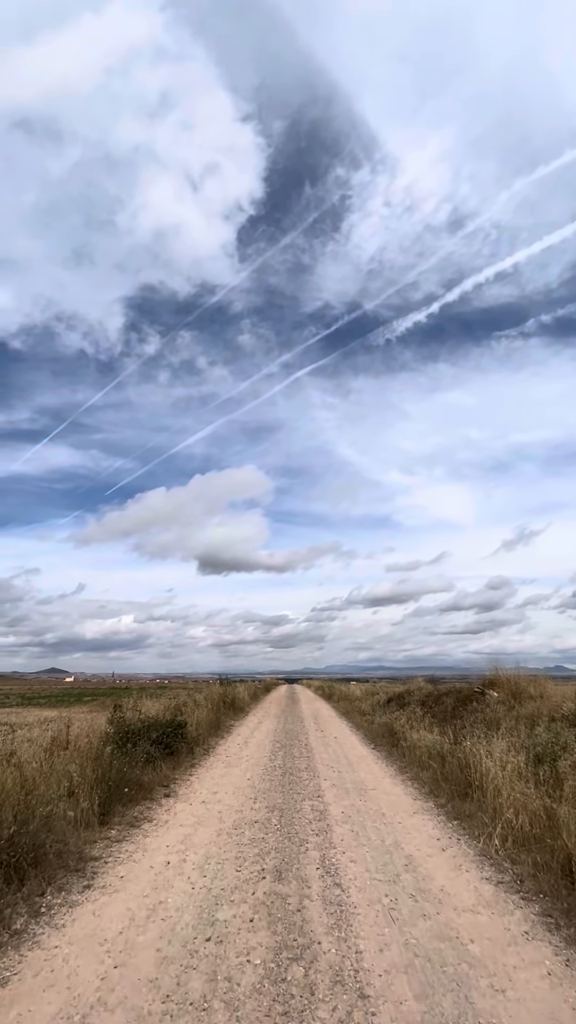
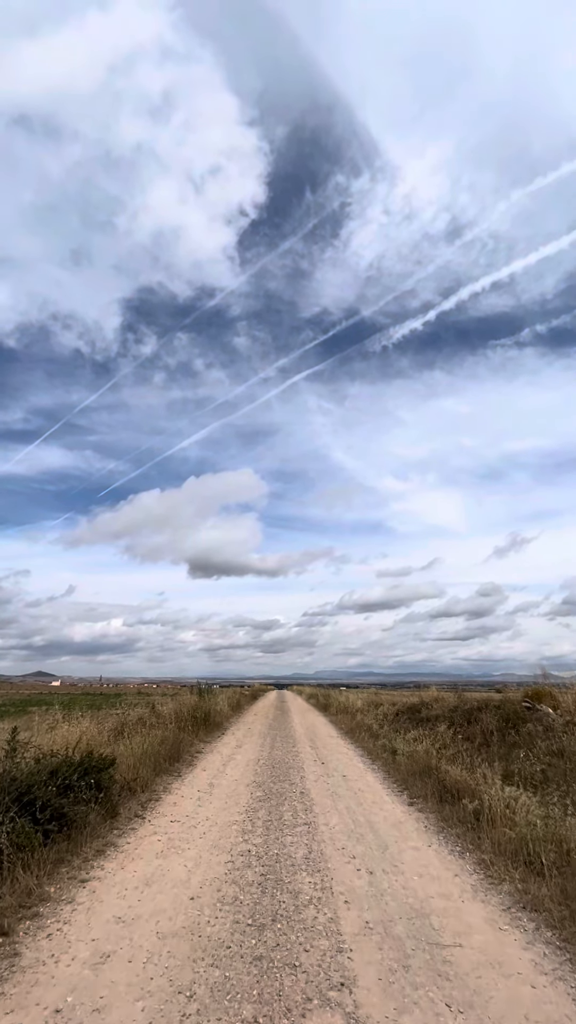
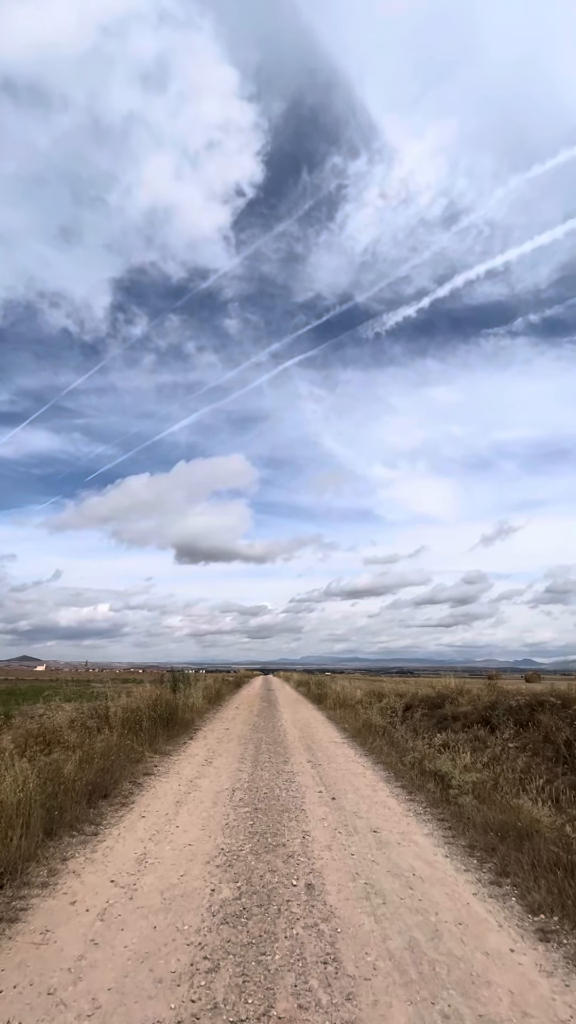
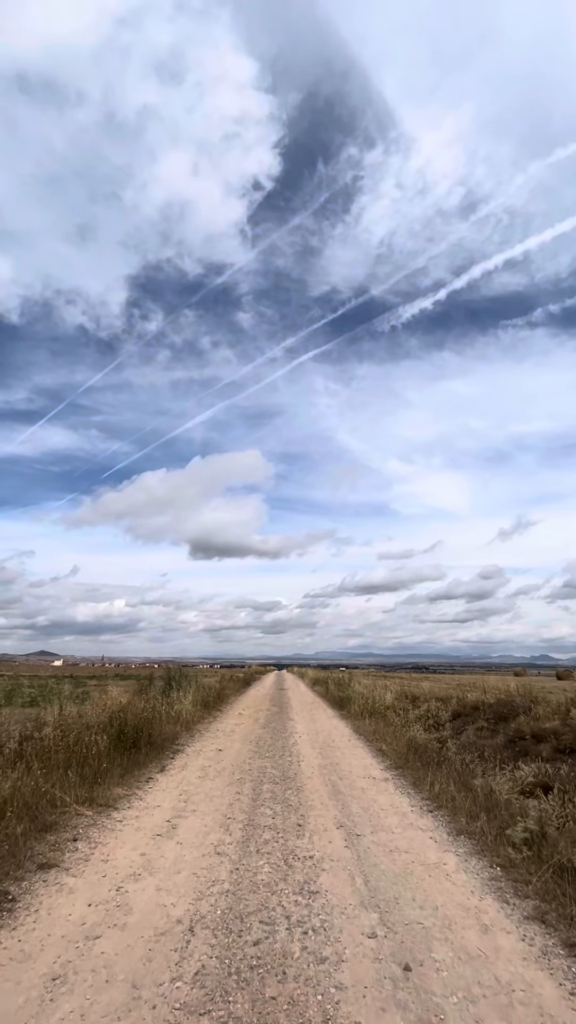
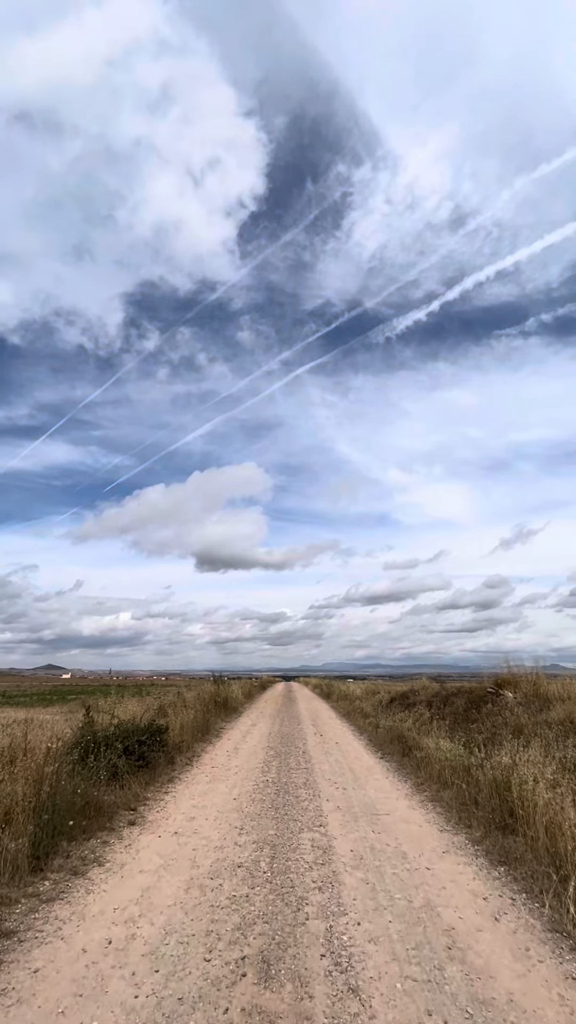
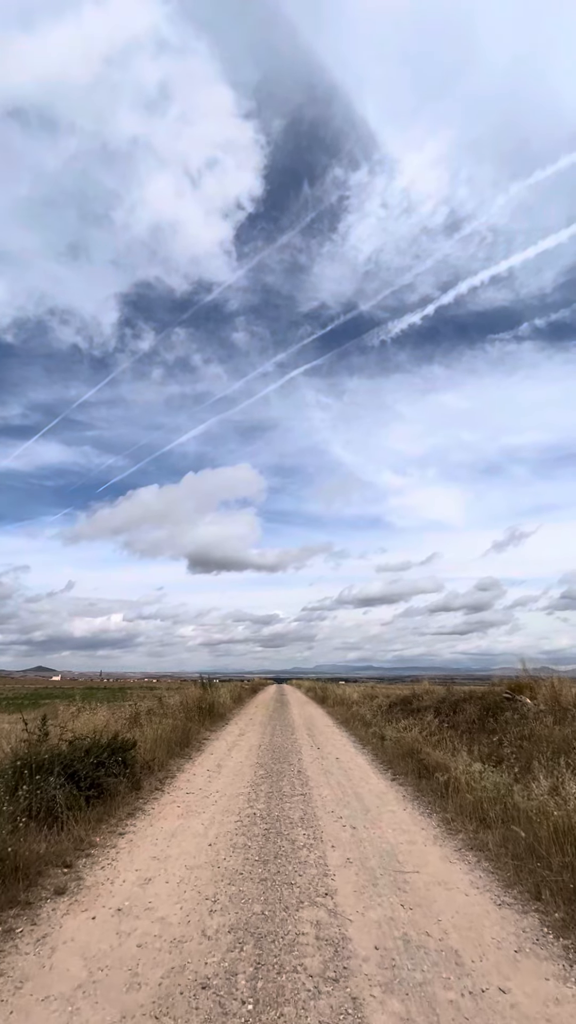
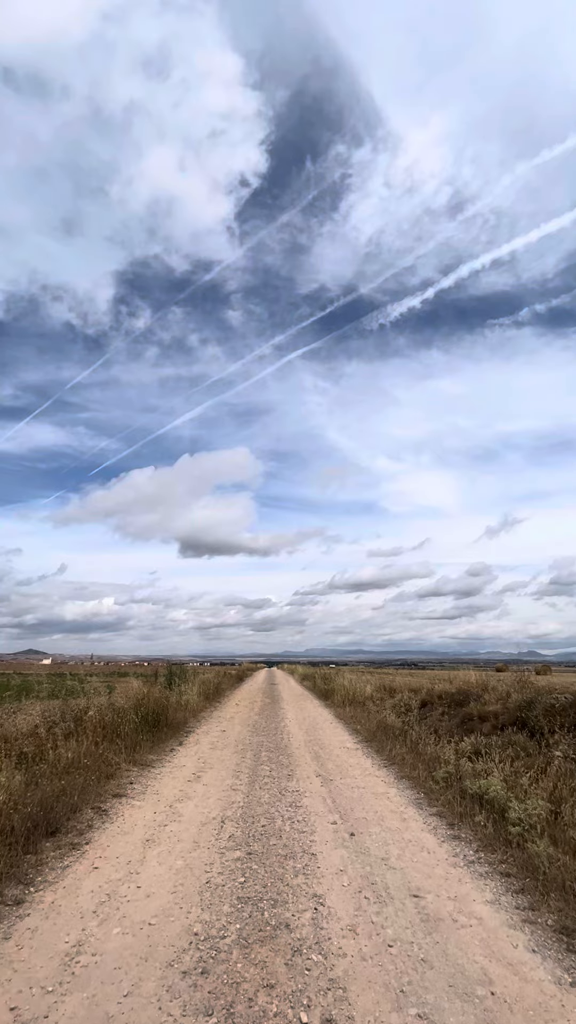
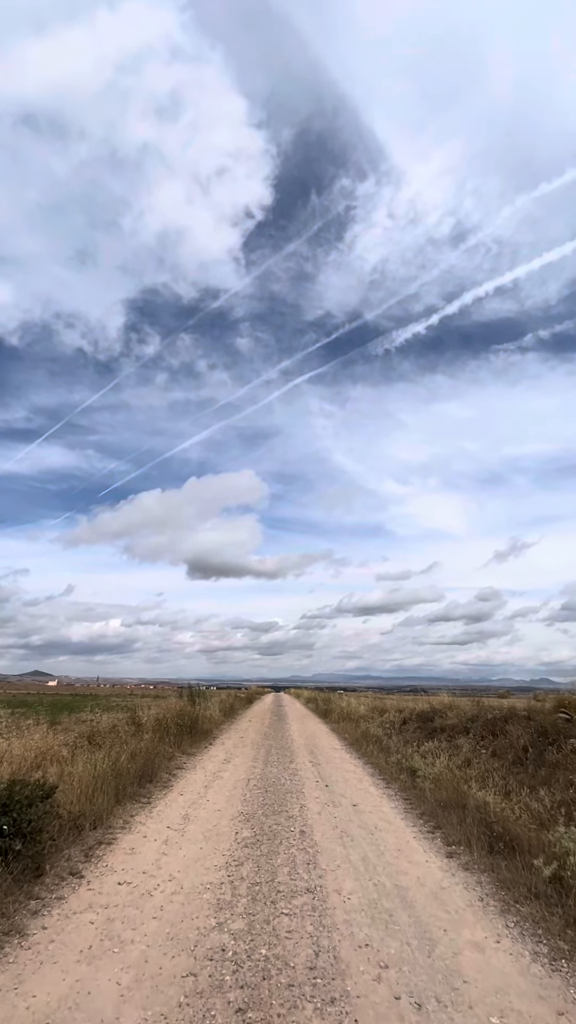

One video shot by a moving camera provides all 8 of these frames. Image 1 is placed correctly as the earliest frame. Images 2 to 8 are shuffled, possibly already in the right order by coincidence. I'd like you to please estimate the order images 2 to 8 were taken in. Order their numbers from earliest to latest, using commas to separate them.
5, 6, 2, 8, 3, 7, 4
